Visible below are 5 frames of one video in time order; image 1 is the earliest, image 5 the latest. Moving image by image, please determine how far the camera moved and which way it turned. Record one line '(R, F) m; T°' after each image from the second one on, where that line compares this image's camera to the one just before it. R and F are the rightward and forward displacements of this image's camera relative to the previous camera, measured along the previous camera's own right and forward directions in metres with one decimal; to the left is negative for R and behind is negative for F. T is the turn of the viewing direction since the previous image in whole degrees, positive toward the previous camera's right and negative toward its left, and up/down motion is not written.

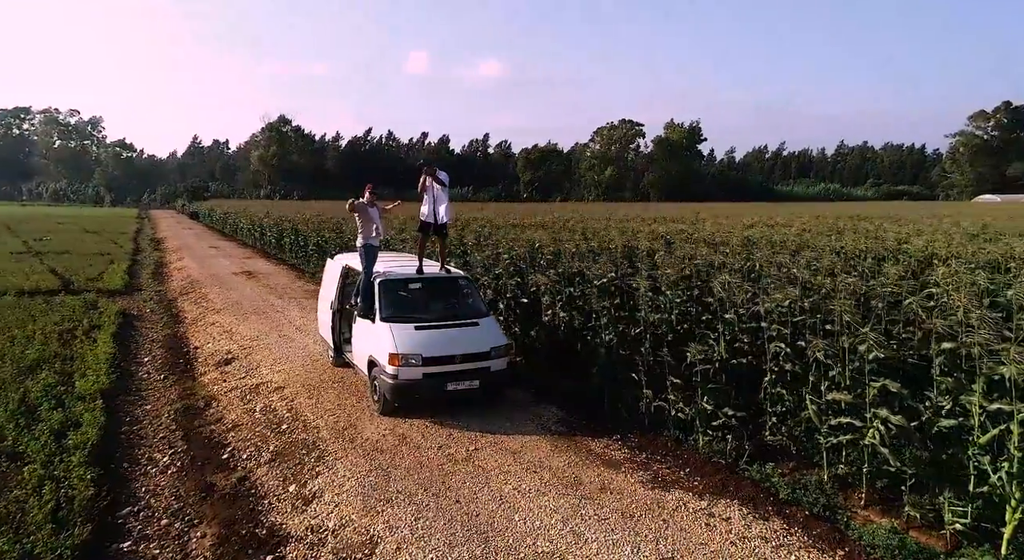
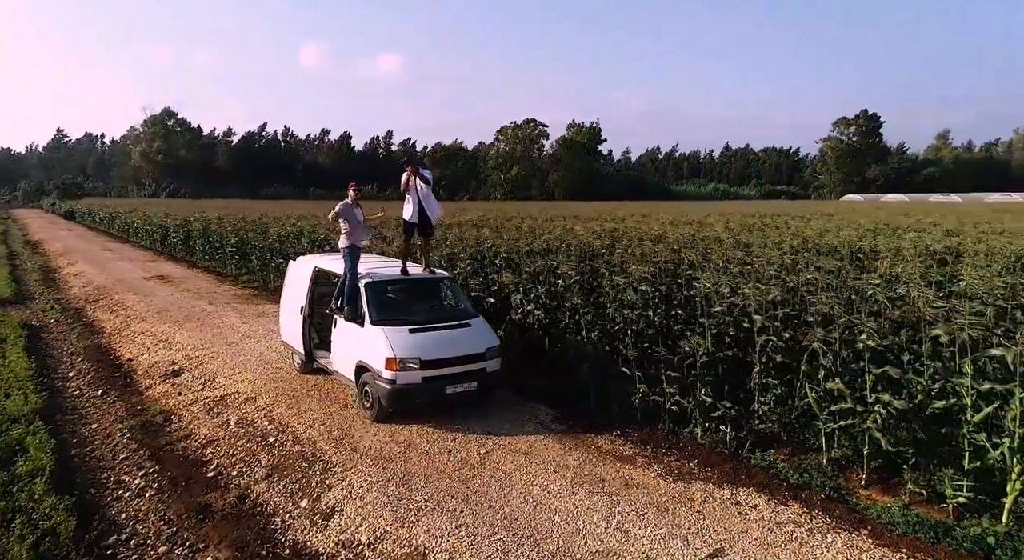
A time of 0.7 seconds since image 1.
(-0.9, +0.1) m; +8°
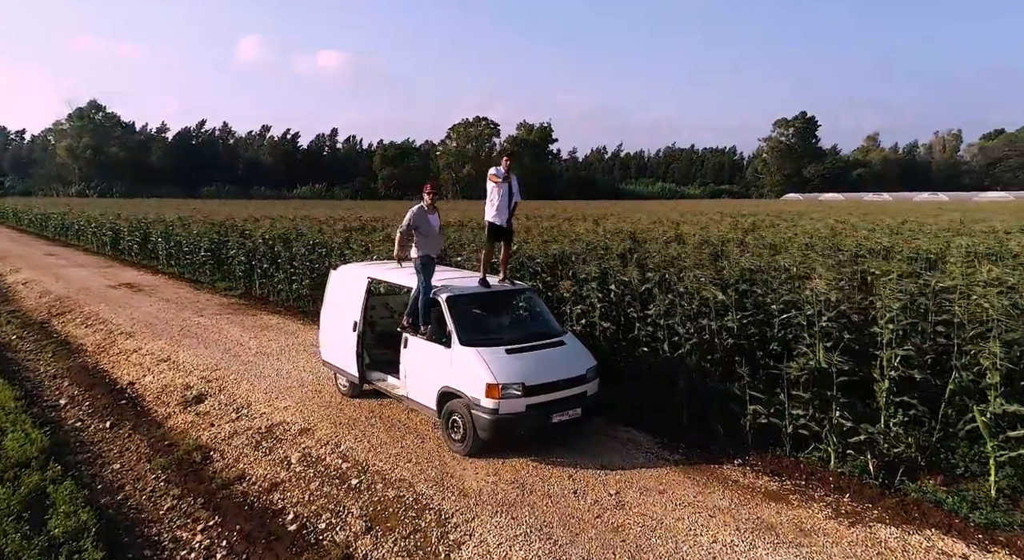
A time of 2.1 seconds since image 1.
(-1.5, +0.8) m; +4°
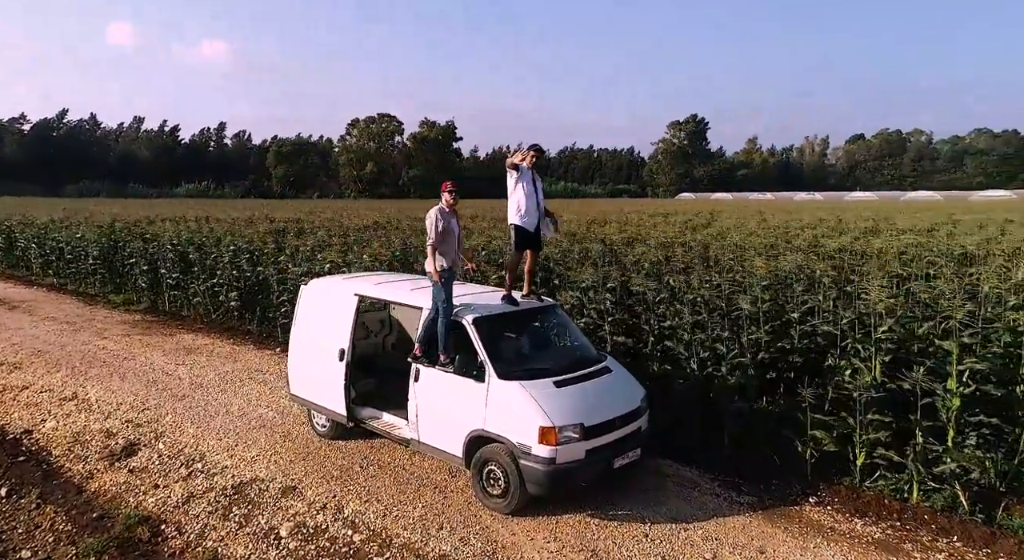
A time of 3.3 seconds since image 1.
(-1.1, +1.1) m; +9°
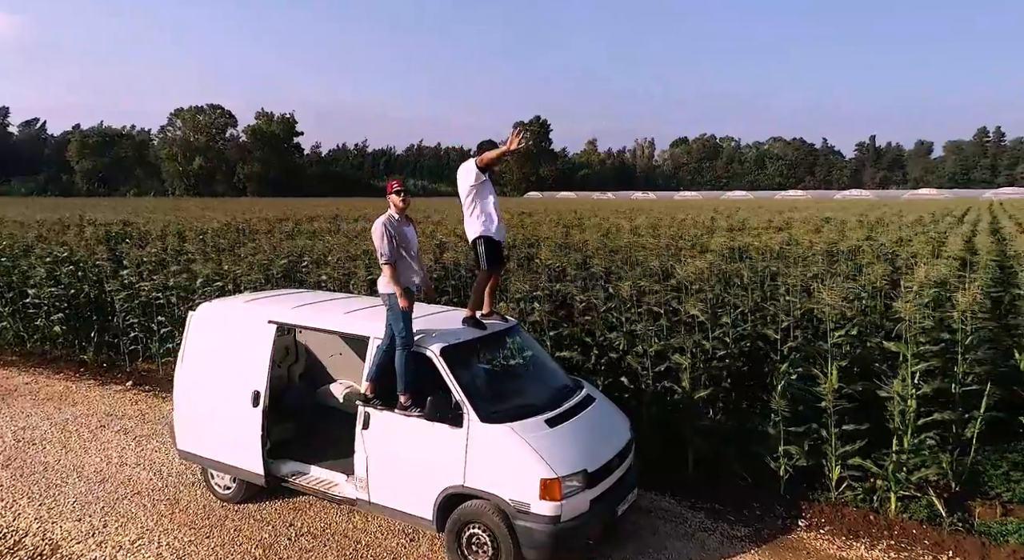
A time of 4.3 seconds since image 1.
(-0.9, +0.9) m; +14°
